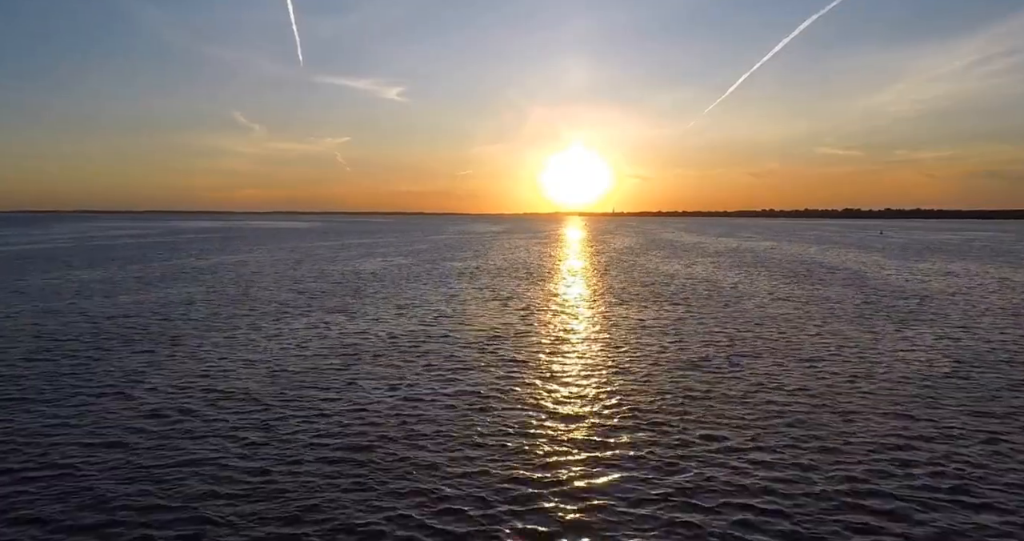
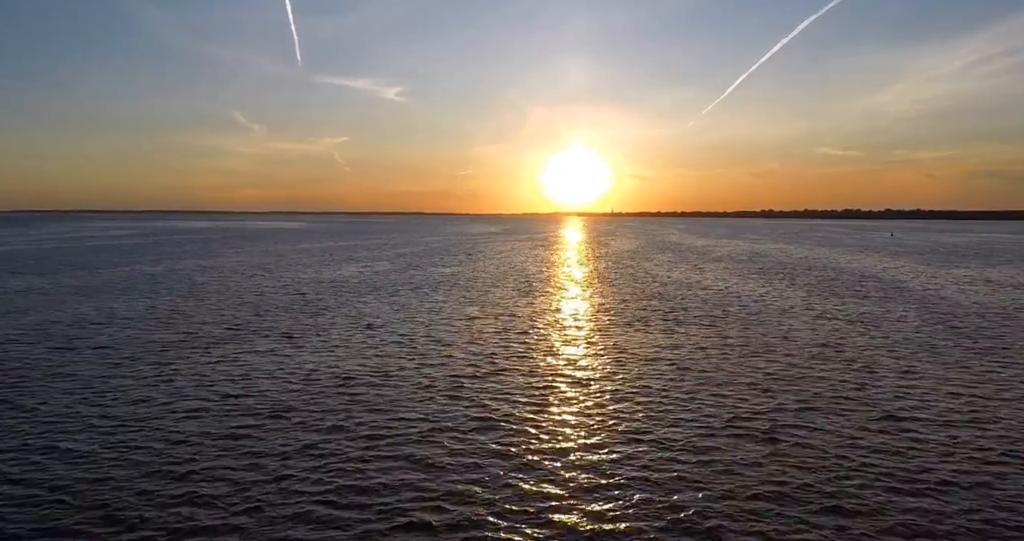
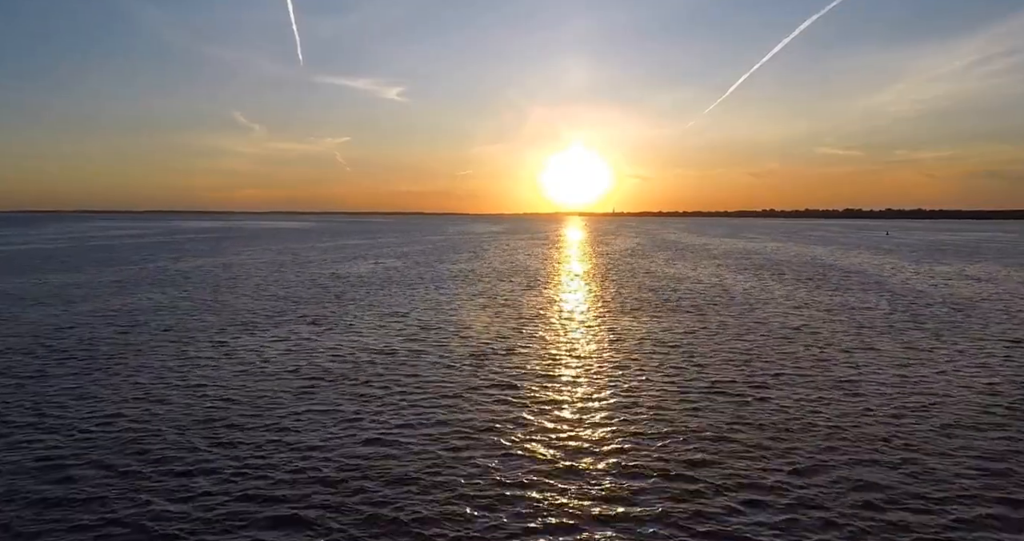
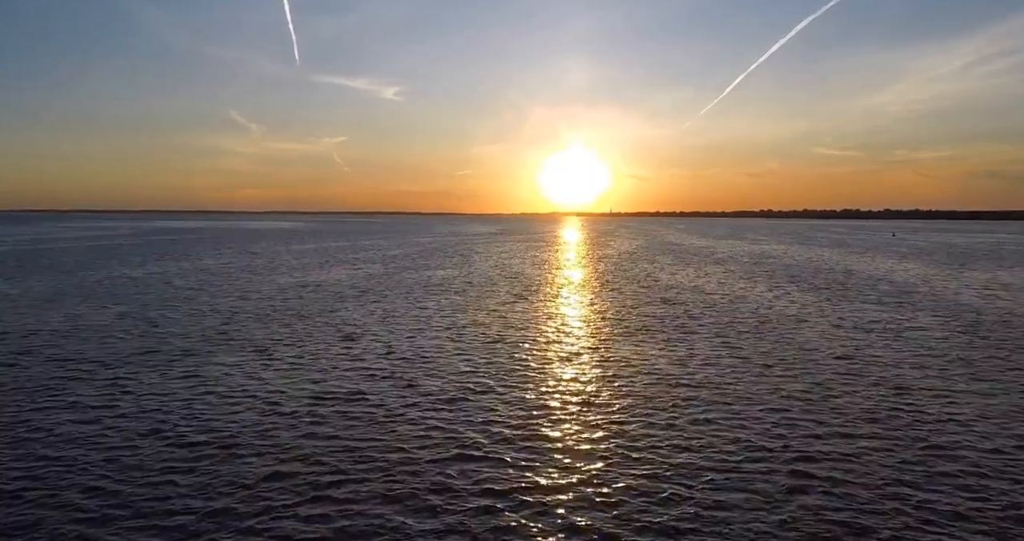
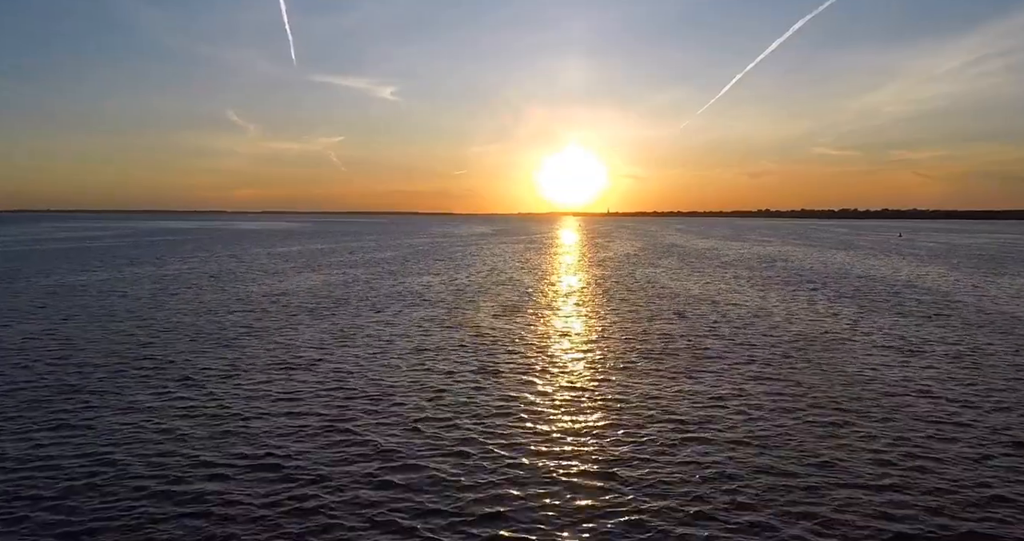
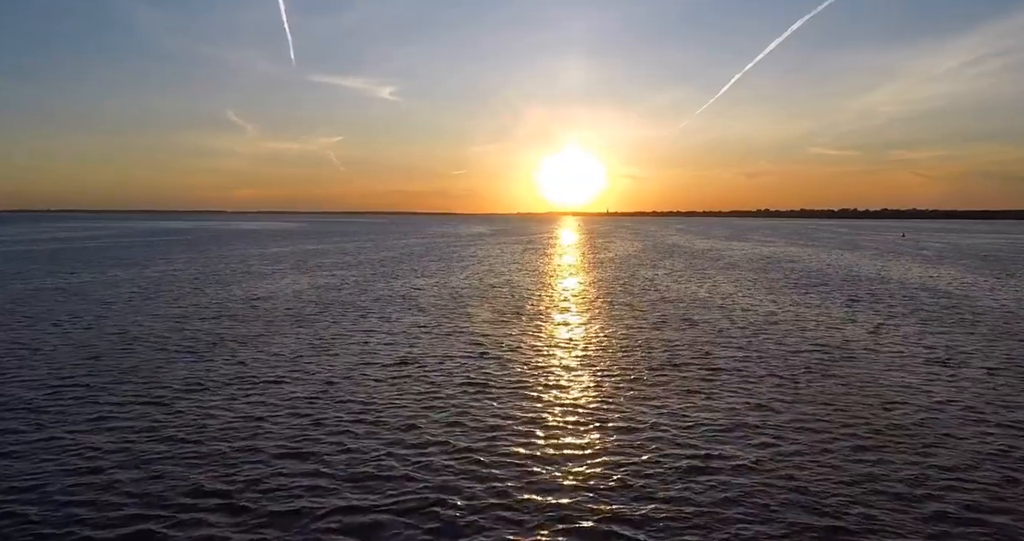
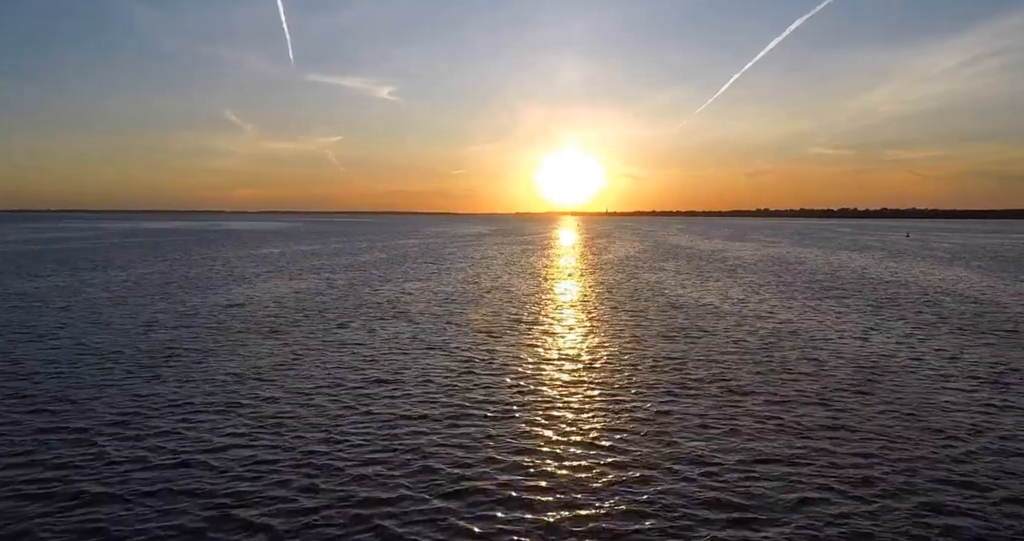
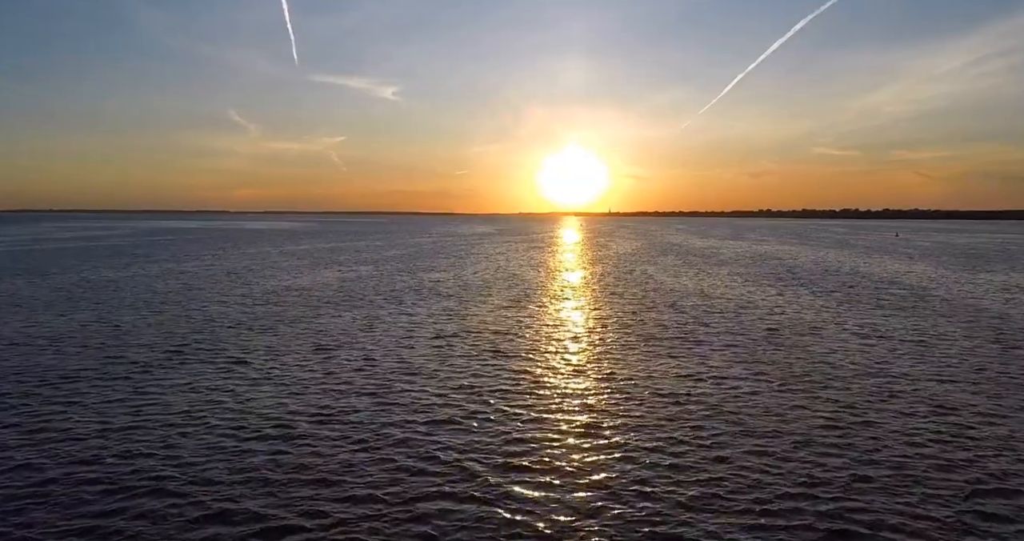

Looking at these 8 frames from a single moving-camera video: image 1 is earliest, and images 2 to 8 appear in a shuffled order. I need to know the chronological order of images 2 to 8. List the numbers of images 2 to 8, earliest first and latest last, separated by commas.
3, 2, 4, 8, 5, 6, 7
